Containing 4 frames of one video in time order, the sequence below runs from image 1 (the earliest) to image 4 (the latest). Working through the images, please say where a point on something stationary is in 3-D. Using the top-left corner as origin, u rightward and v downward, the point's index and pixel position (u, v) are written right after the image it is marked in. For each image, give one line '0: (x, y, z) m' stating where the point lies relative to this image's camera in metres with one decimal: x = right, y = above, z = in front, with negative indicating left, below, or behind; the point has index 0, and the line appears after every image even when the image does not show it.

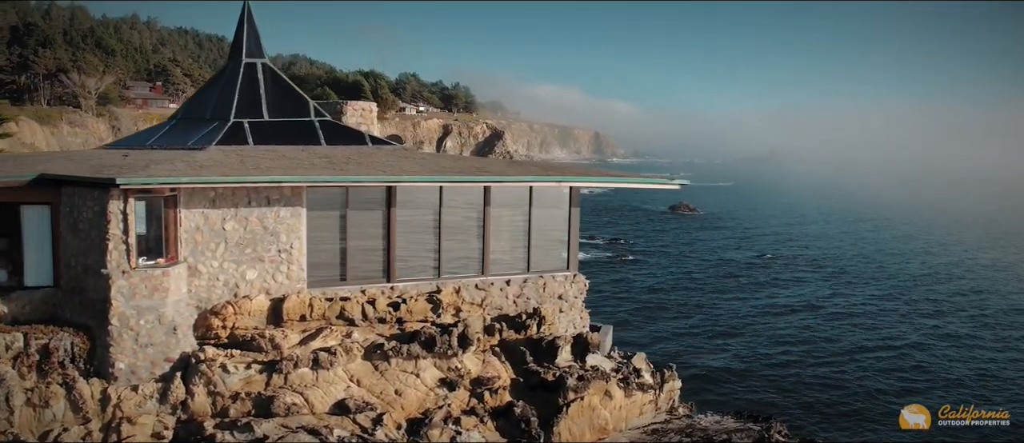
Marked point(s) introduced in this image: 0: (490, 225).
0: (-0.3, 0.0, +8.3) m
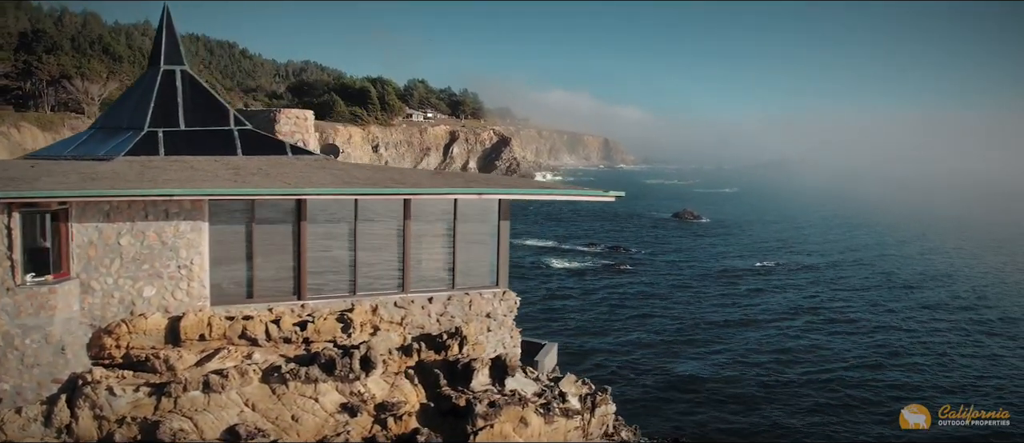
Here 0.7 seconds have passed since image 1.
0: (-1.3, -0.2, +8.0) m
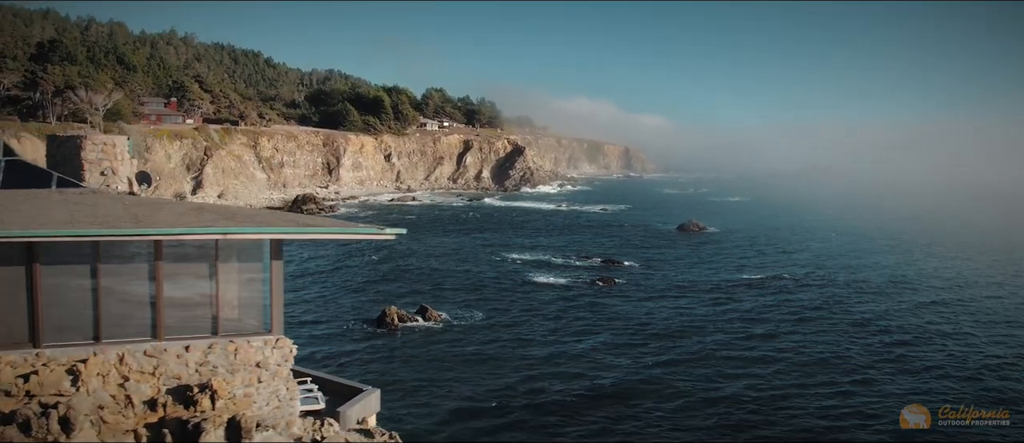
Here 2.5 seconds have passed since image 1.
0: (-4.0, -0.7, +7.4) m
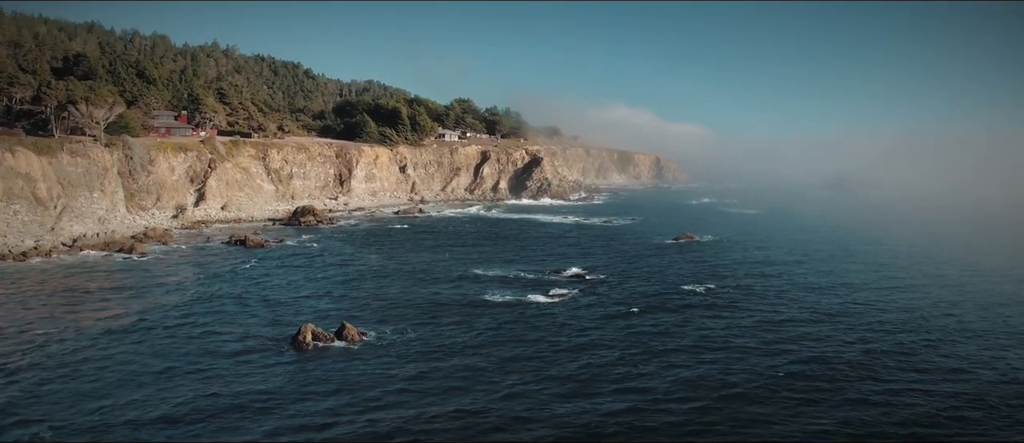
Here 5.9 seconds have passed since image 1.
0: (-10.1, -1.2, +7.6) m
